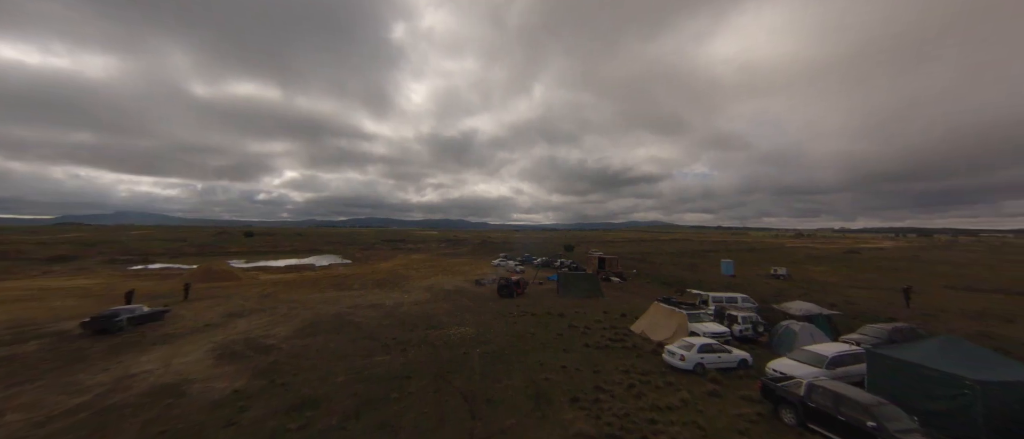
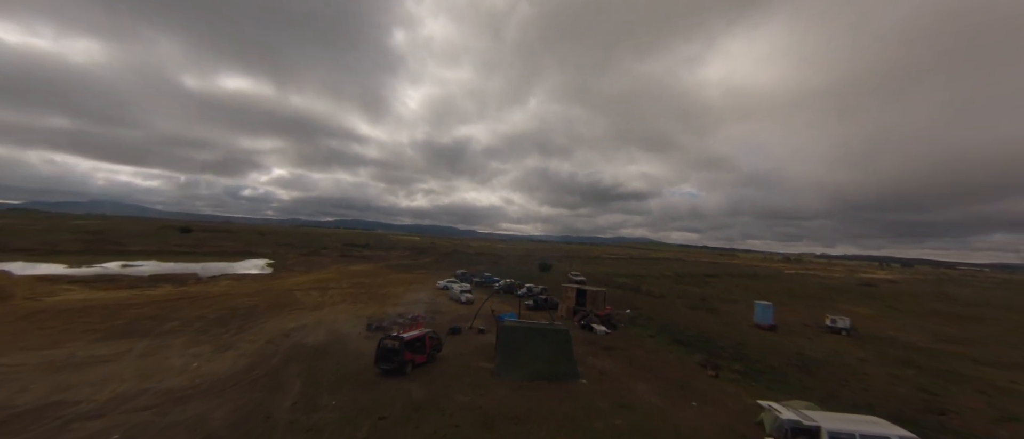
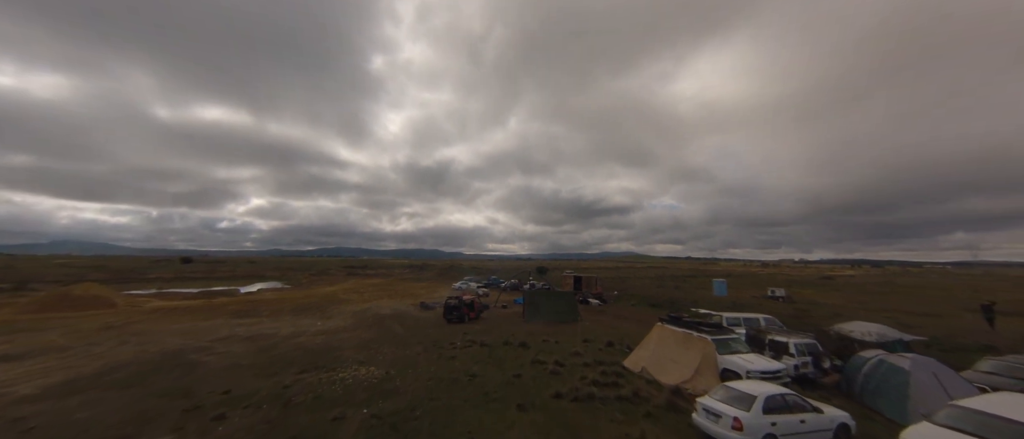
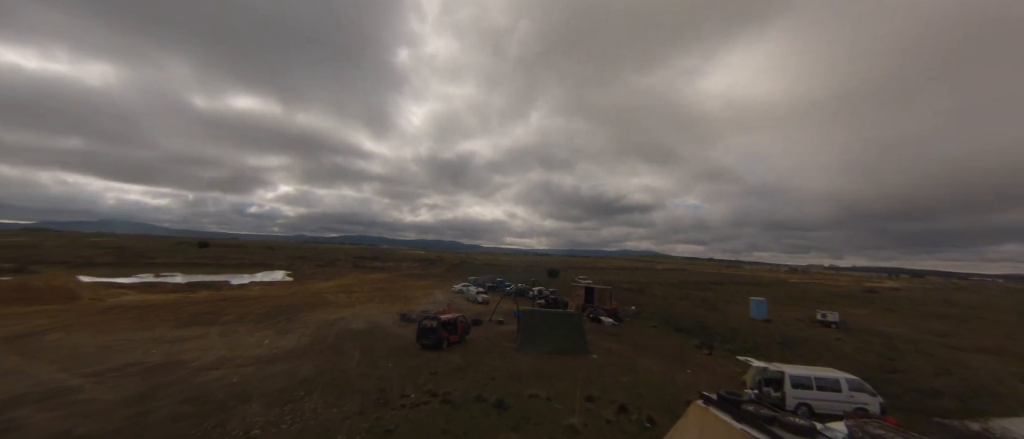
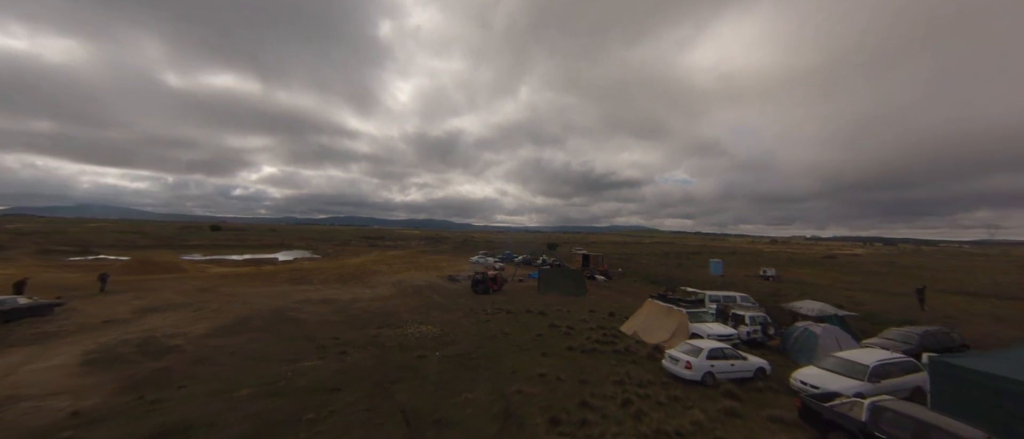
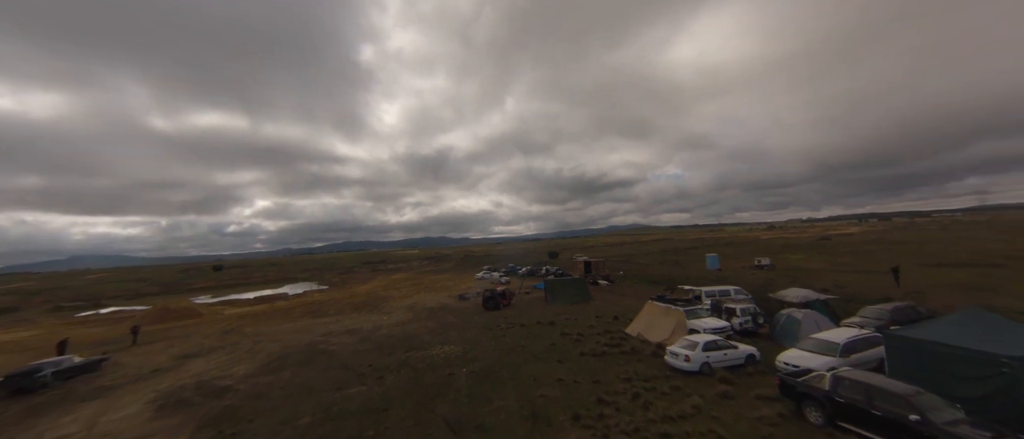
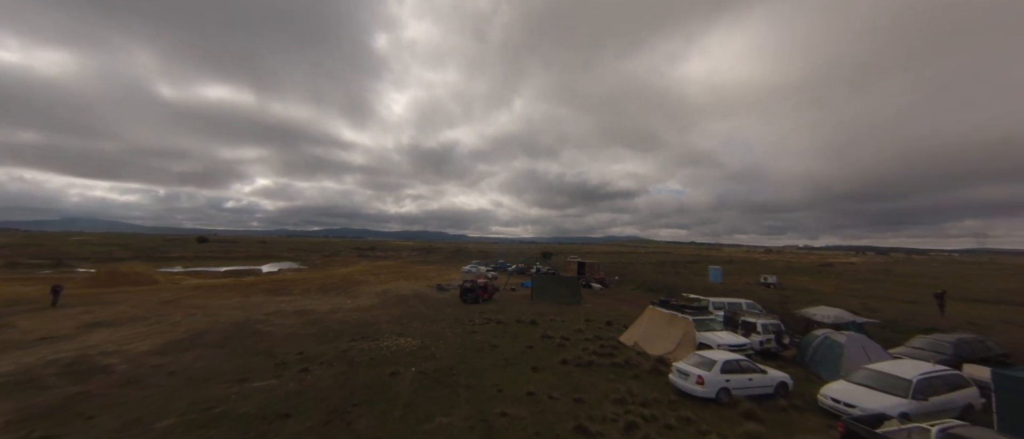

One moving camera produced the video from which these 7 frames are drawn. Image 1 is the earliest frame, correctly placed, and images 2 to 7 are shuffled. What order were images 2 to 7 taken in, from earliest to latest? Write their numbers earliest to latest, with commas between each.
6, 5, 7, 3, 4, 2
